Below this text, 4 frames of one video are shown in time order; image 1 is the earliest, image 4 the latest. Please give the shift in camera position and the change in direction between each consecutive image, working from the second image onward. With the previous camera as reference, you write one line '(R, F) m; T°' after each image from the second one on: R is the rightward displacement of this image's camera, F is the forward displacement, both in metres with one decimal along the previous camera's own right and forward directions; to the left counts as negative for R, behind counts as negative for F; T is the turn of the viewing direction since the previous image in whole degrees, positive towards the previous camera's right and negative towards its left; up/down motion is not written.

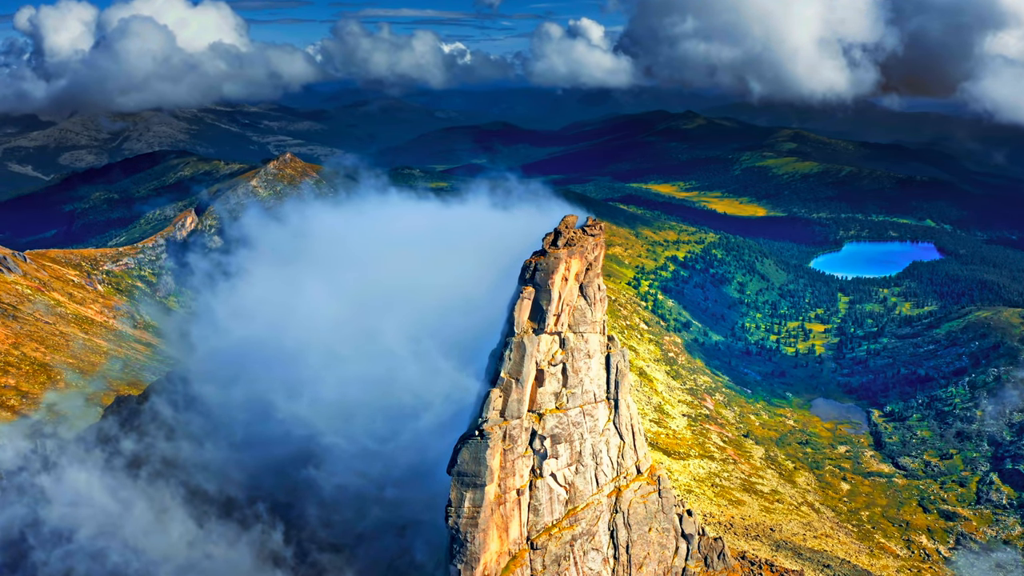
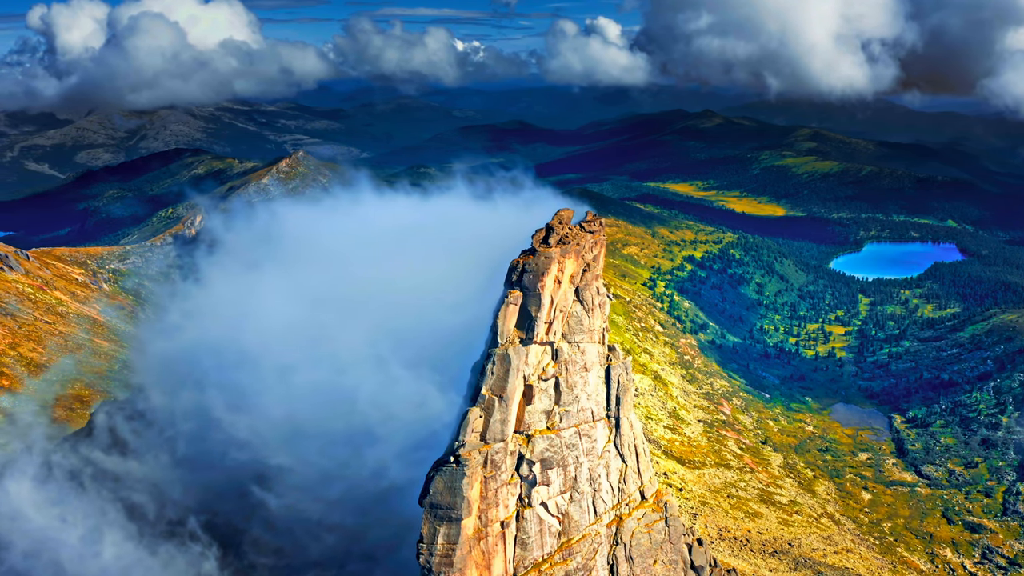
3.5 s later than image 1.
(+1.0, +3.5) m; -1°
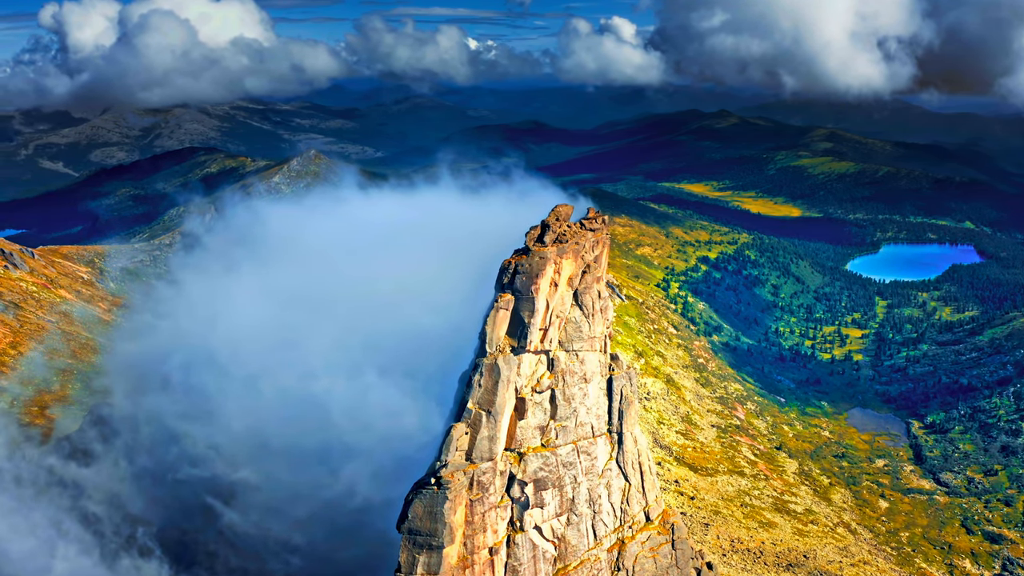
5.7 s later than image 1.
(+0.7, +2.3) m; -1°
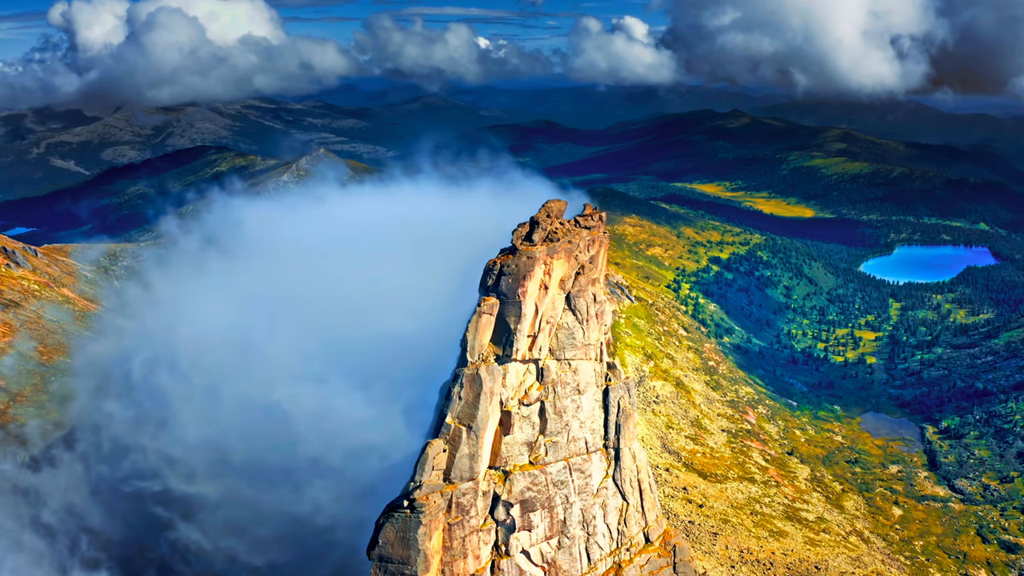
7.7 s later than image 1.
(+0.7, +2.0) m; -1°
